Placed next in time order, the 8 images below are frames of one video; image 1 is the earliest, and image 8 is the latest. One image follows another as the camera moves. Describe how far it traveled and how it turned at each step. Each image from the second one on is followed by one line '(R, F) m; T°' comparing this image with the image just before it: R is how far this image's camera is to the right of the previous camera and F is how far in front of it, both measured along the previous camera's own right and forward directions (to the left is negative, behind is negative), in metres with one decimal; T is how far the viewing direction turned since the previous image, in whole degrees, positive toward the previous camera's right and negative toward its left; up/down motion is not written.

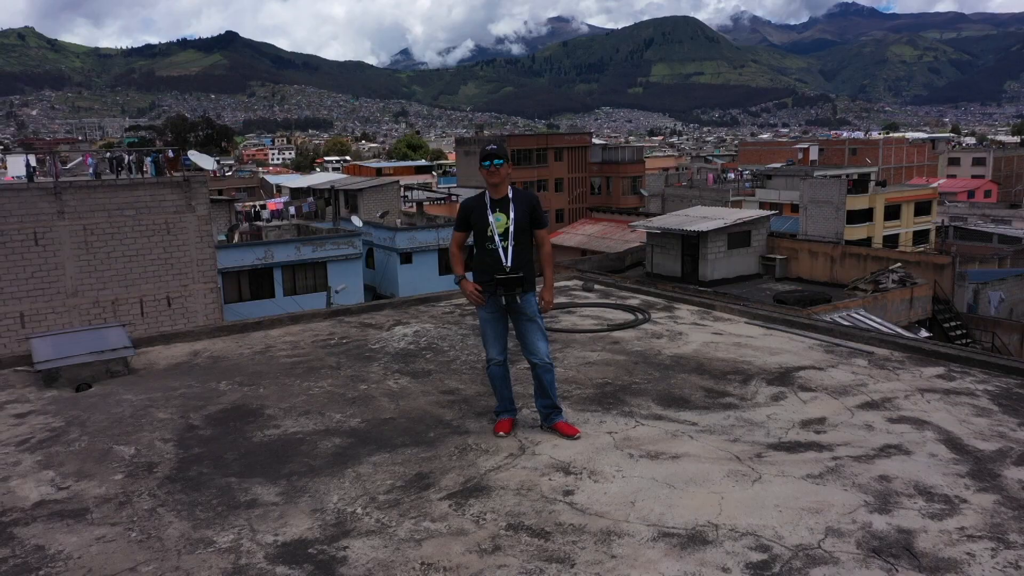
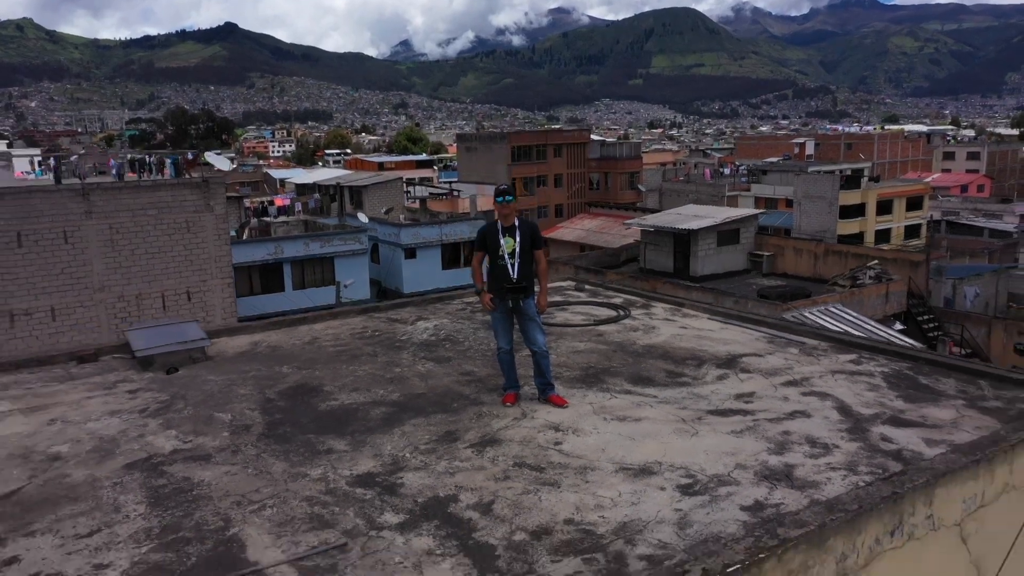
(0.0, -0.8) m; 0°
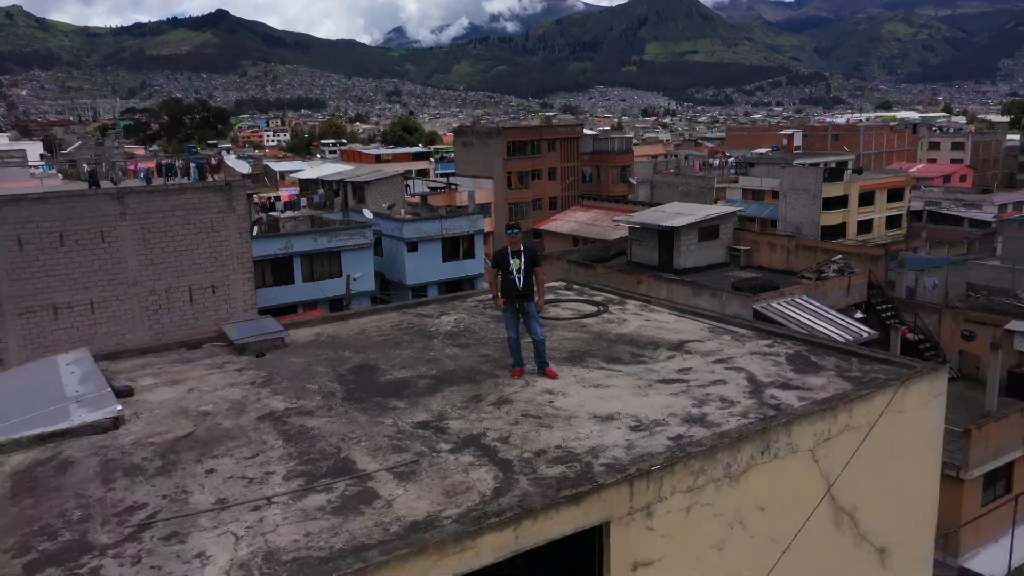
(-0.1, -1.4) m; 0°
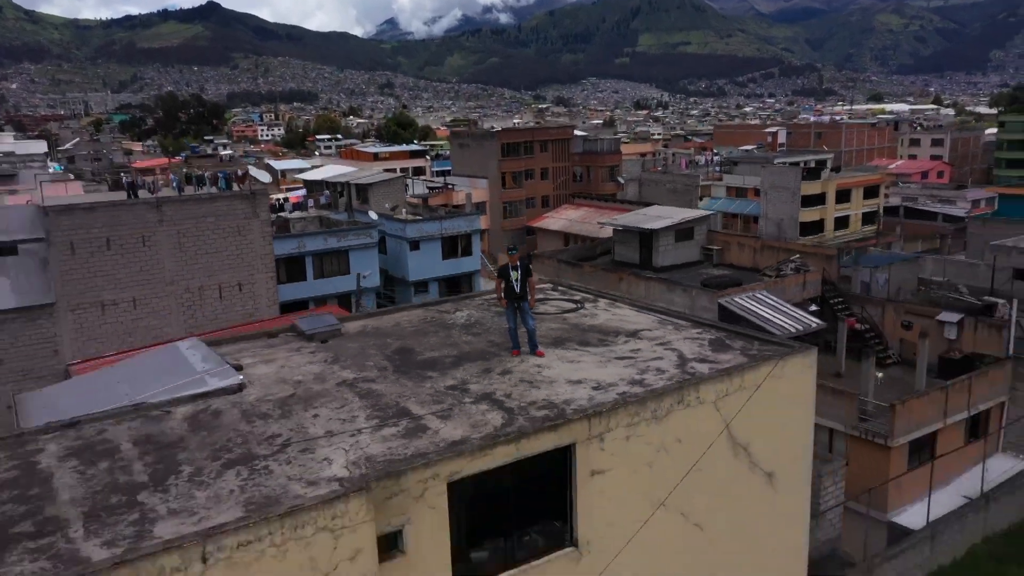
(0.0, -1.9) m; 0°
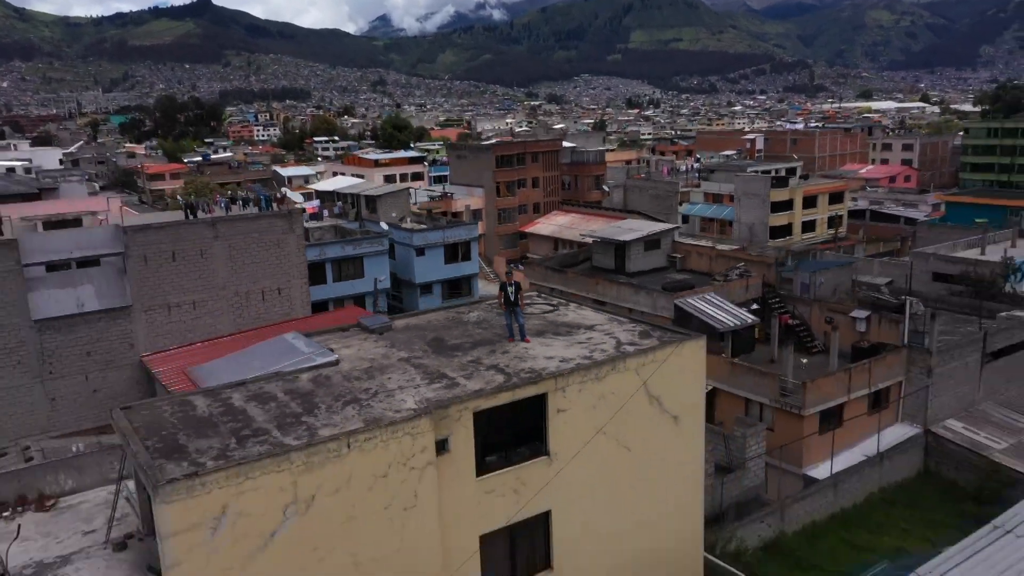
(0.0, -3.5) m; 0°
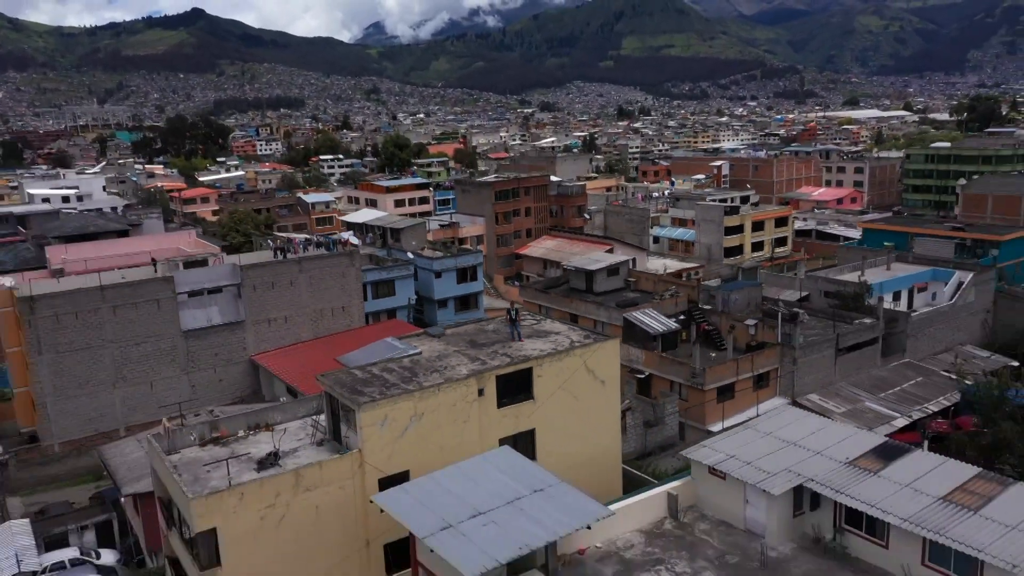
(-0.2, -8.4) m; 0°
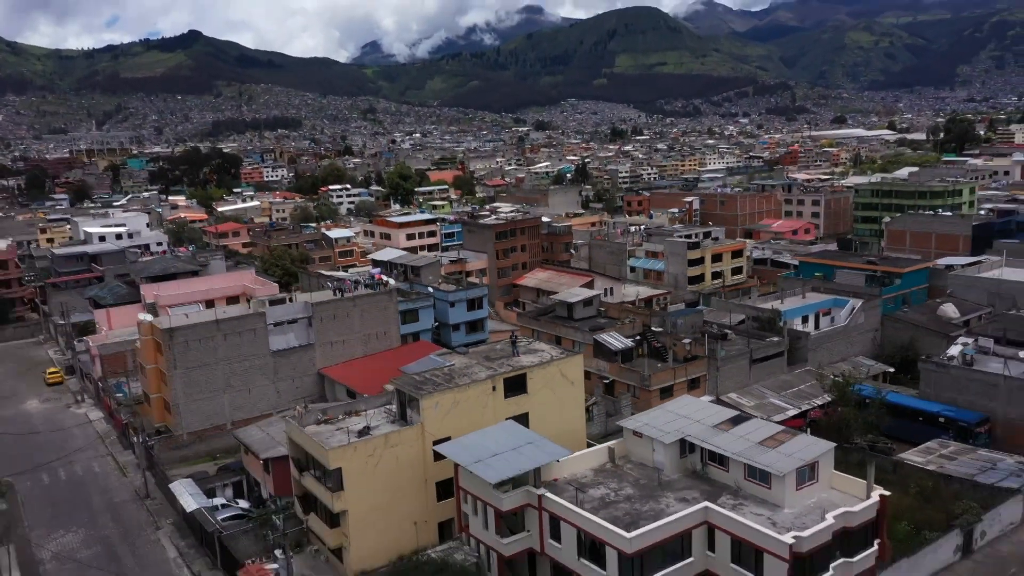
(-0.1, -9.9) m; 0°
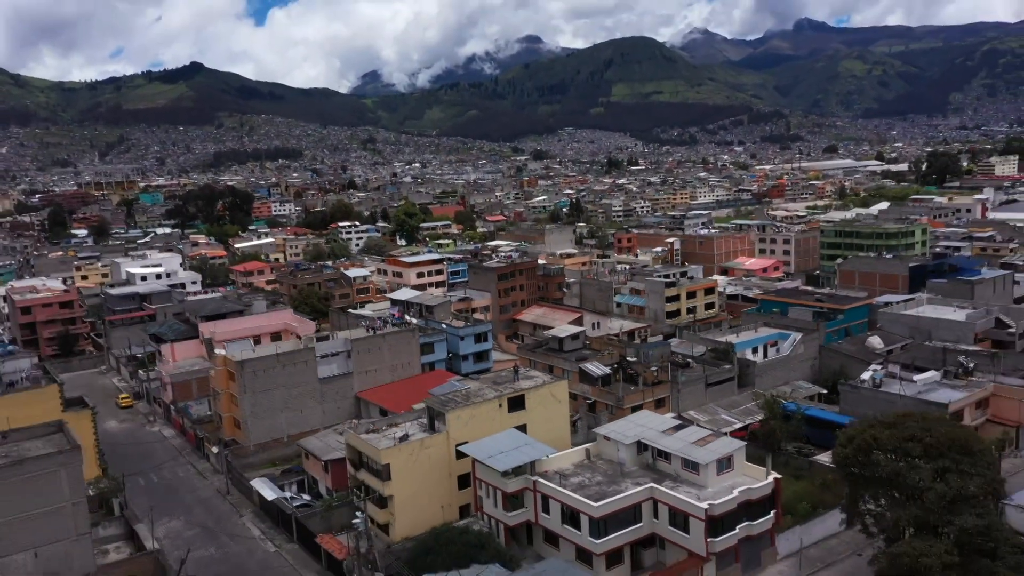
(-0.1, -8.8) m; 0°
